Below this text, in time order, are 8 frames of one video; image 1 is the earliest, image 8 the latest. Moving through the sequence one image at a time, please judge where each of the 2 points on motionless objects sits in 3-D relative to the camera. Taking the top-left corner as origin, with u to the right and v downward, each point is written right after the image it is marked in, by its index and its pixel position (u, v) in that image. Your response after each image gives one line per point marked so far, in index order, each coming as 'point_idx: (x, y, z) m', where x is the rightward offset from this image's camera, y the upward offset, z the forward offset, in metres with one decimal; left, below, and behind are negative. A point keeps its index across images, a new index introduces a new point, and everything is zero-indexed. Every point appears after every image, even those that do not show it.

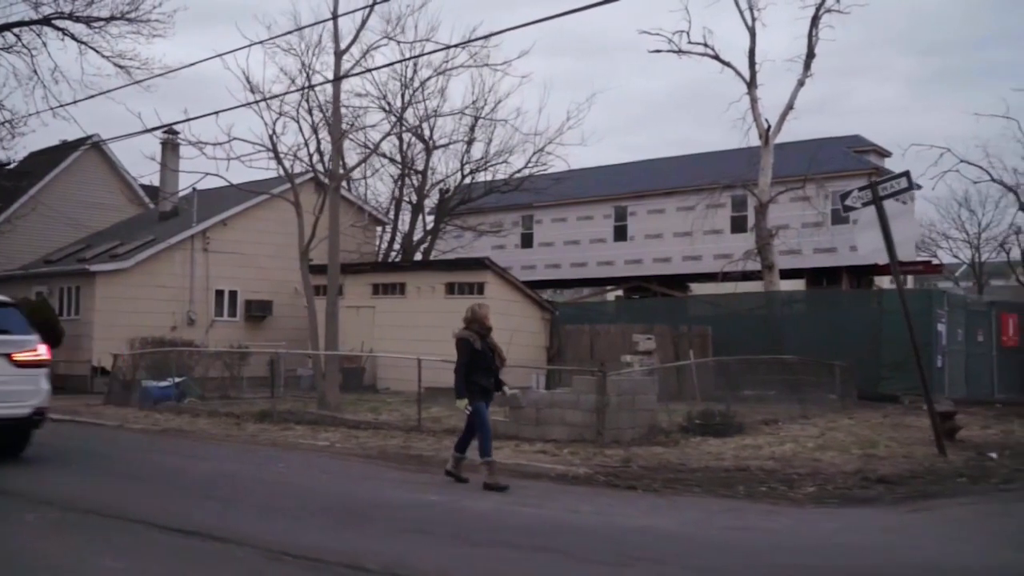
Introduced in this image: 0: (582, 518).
0: (+0.5, -1.6, +7.5) m
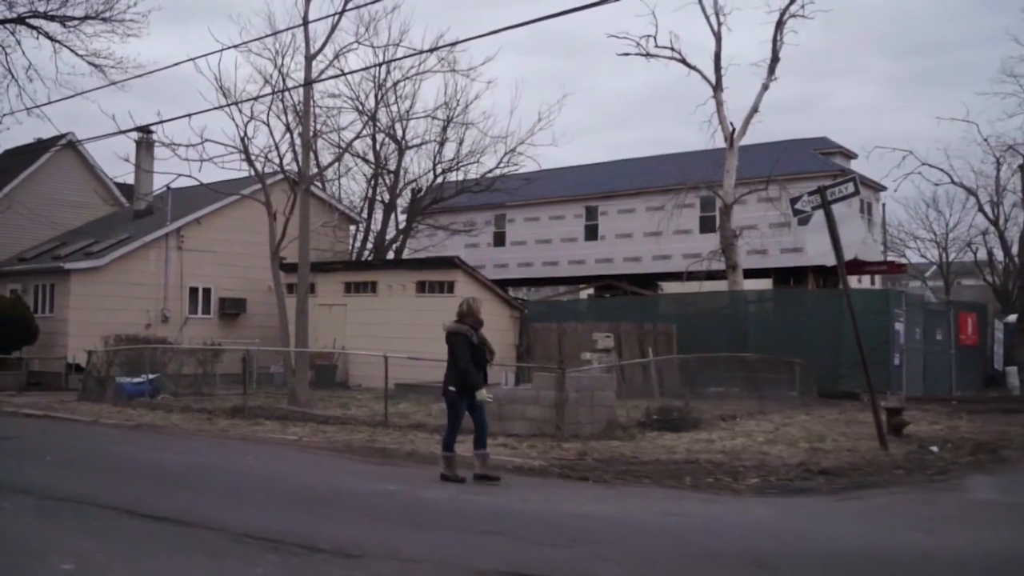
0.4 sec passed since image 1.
0: (+0.2, -1.6, +8.0) m
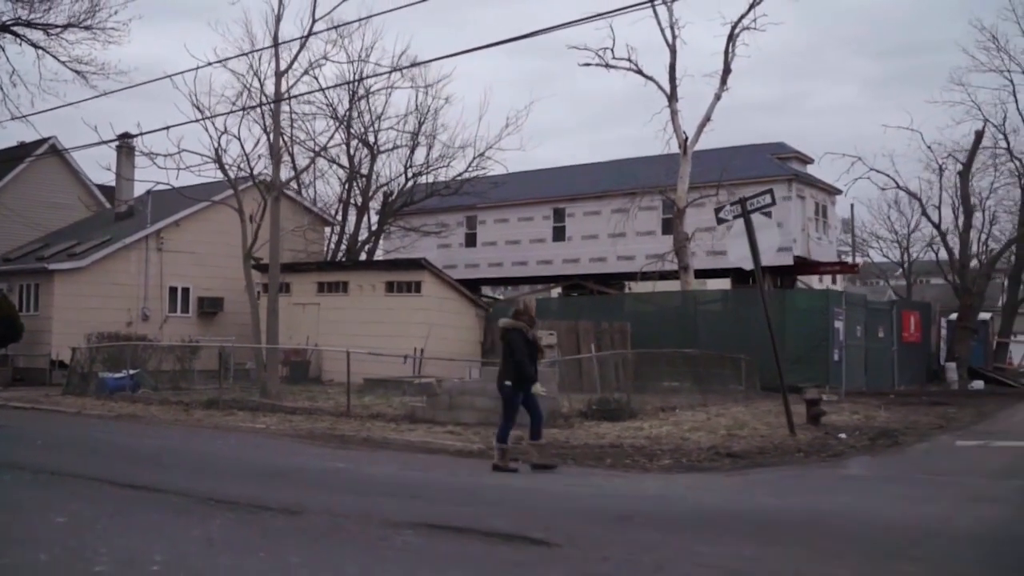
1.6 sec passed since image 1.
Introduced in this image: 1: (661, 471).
0: (-0.5, -1.7, +9.3) m
1: (+1.6, -1.9, +11.1) m
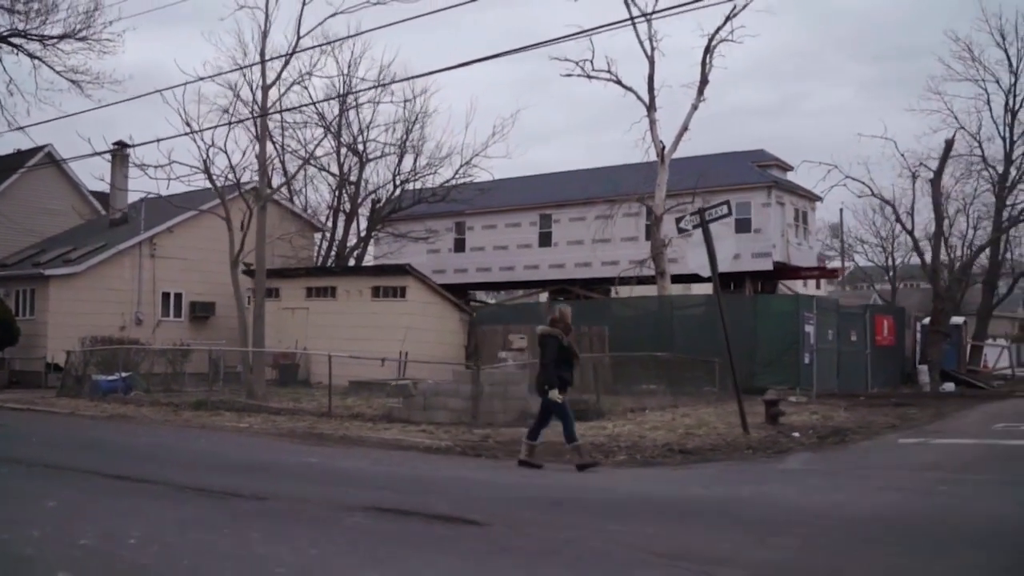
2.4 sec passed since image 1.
0: (-0.9, -1.7, +10.1) m
1: (+1.1, -2.0, +11.9) m
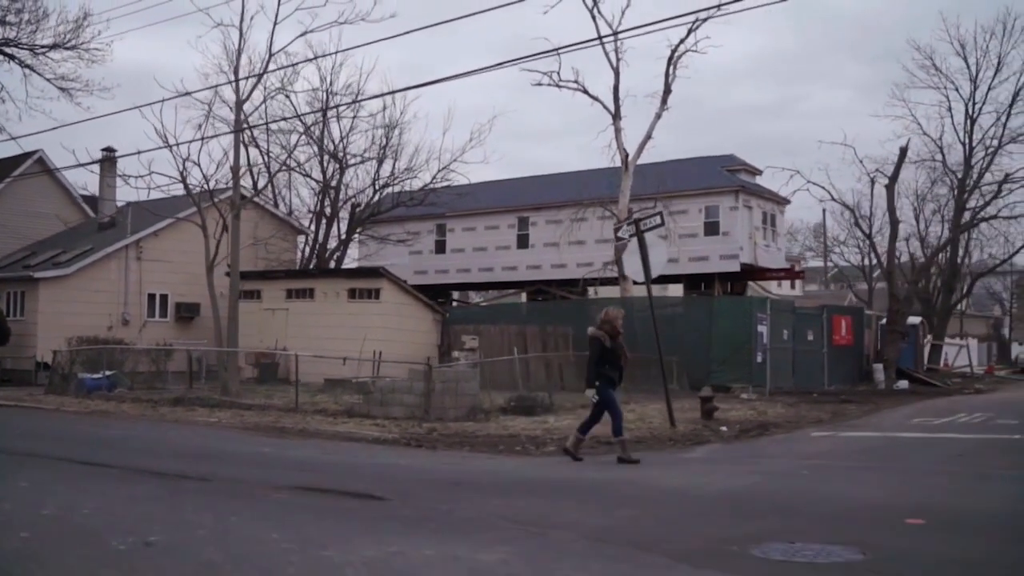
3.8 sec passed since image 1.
0: (-1.6, -1.8, +11.4) m
1: (+0.4, -2.0, +13.2) m
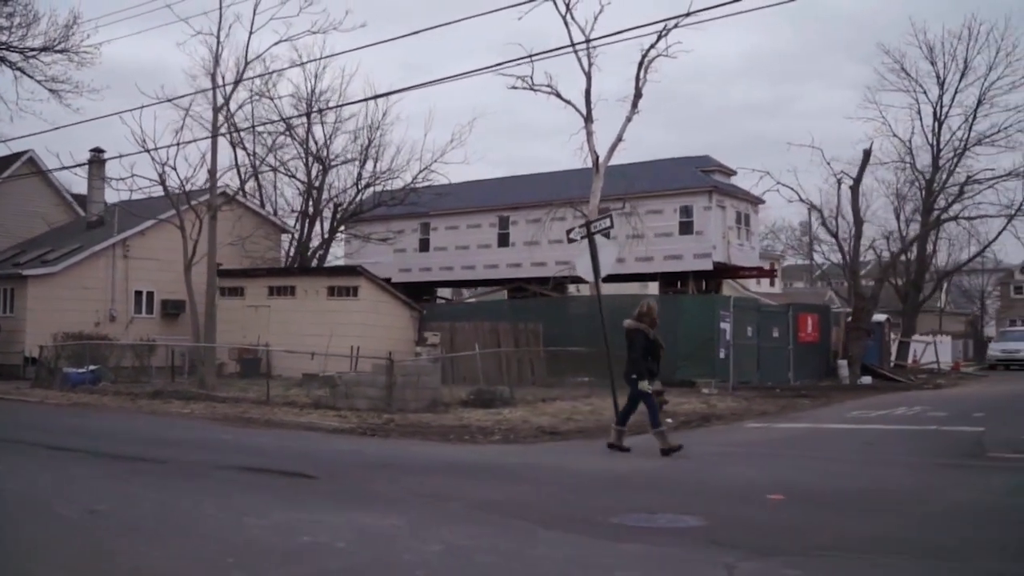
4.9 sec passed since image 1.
0: (-2.3, -1.8, +12.3) m
1: (-0.3, -2.0, +14.1) m
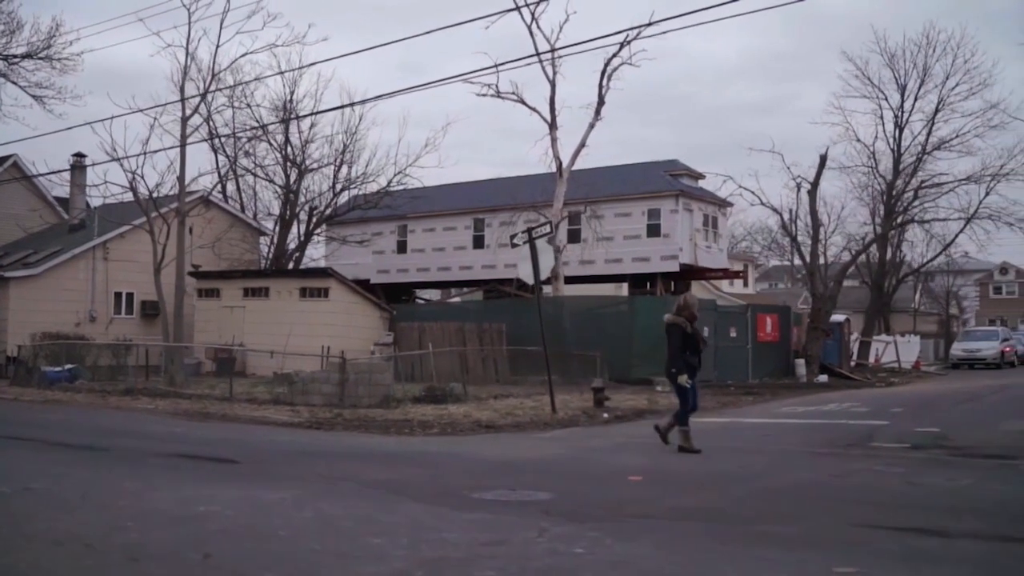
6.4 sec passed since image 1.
0: (-3.3, -1.9, +13.4) m
1: (-1.3, -2.1, +15.2) m
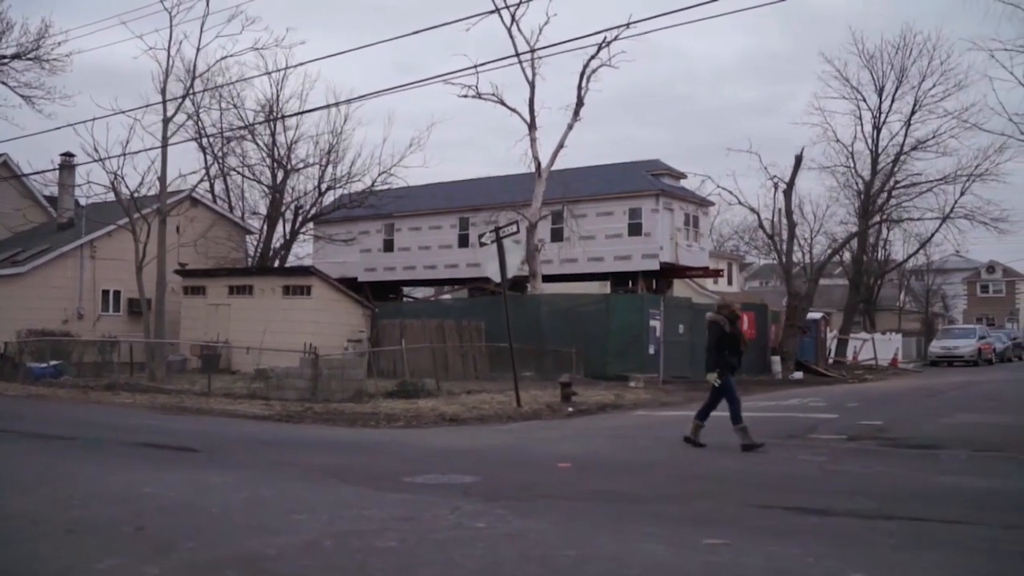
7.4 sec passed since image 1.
0: (-3.8, -1.8, +14.0) m
1: (-1.8, -2.1, +15.7) m
